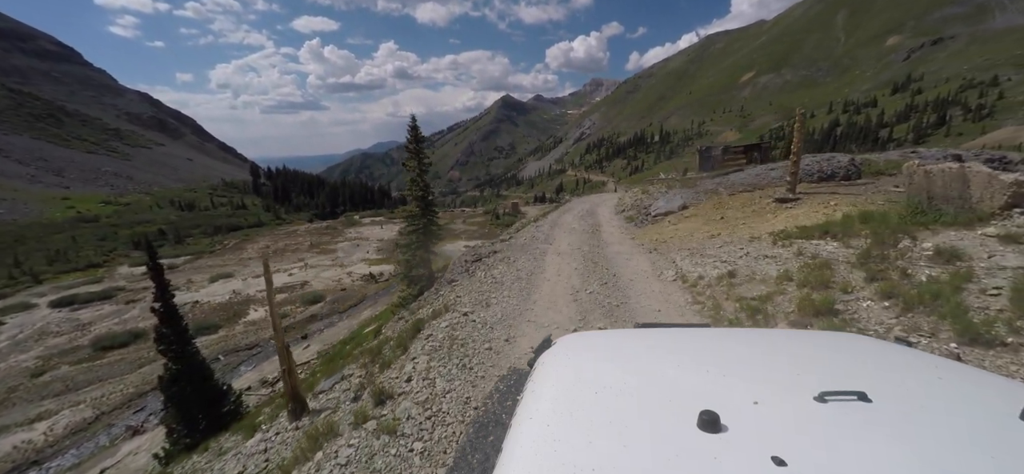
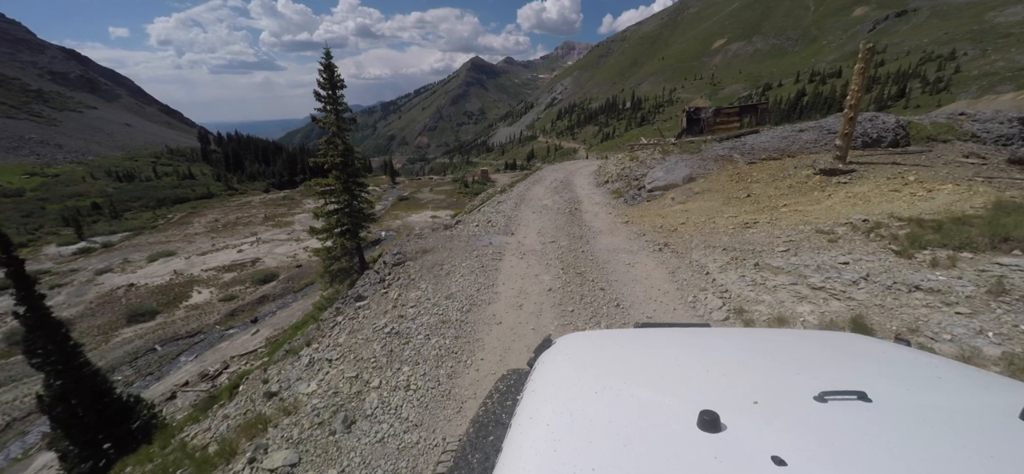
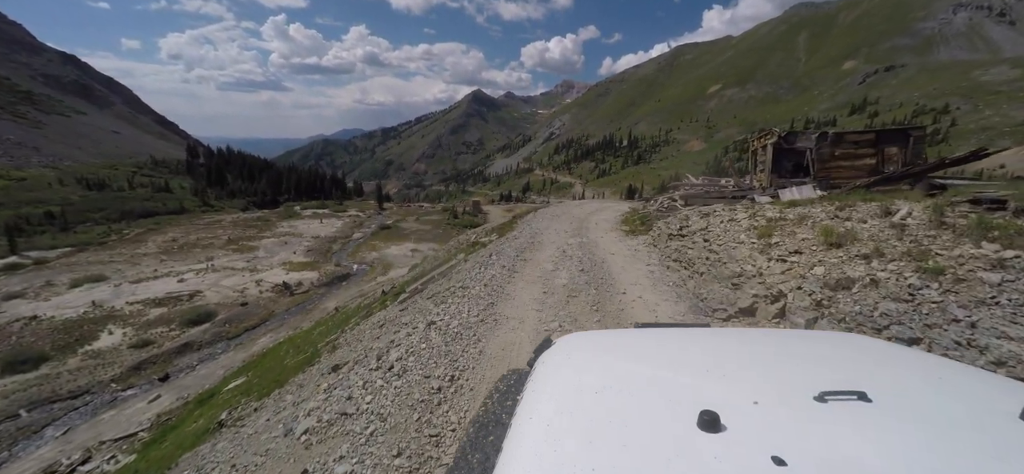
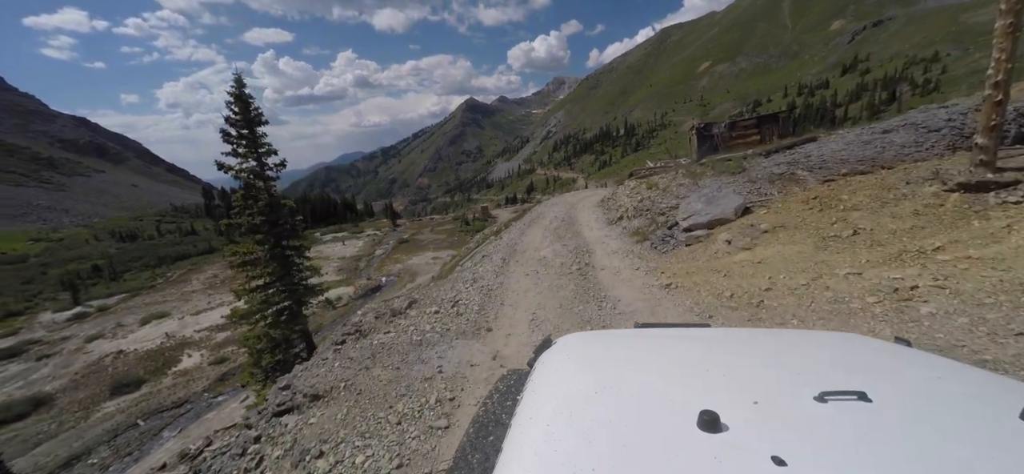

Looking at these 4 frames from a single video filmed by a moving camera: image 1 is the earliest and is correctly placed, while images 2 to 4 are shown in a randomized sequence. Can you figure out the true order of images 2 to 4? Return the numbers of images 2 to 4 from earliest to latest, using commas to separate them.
2, 4, 3
